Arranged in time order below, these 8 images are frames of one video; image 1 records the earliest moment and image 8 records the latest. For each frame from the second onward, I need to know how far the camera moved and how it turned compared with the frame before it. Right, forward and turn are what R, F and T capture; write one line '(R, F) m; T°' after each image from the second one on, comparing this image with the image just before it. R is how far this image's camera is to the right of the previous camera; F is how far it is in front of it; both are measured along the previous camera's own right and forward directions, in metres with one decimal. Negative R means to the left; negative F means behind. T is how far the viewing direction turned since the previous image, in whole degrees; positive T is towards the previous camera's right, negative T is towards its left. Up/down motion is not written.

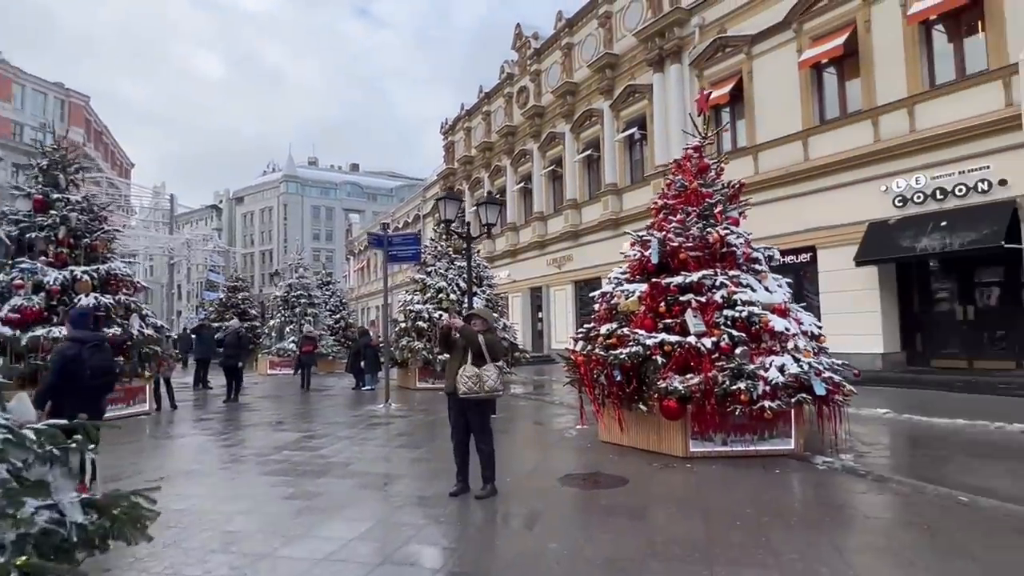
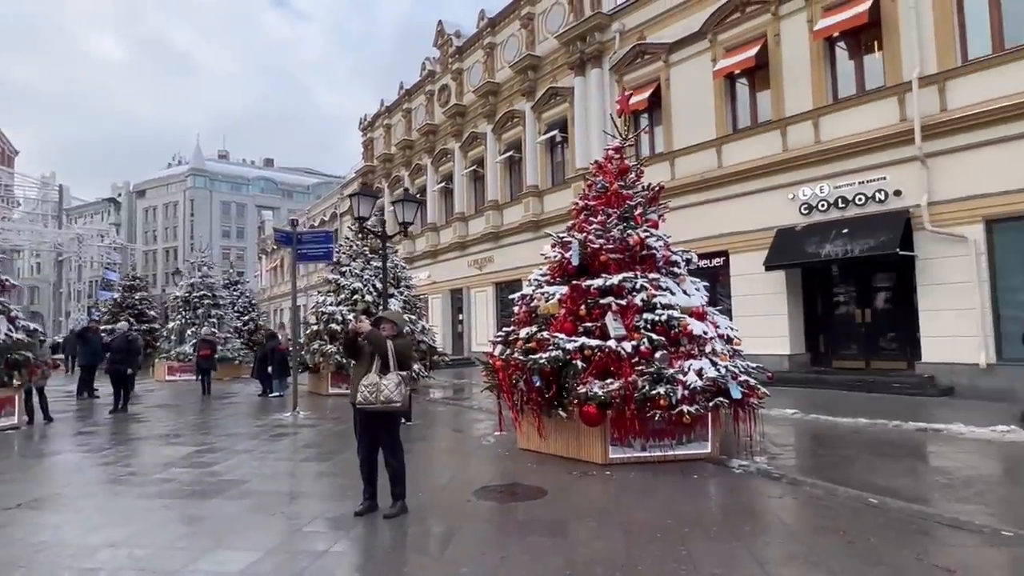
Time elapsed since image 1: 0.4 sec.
(+0.1, +0.3) m; +7°
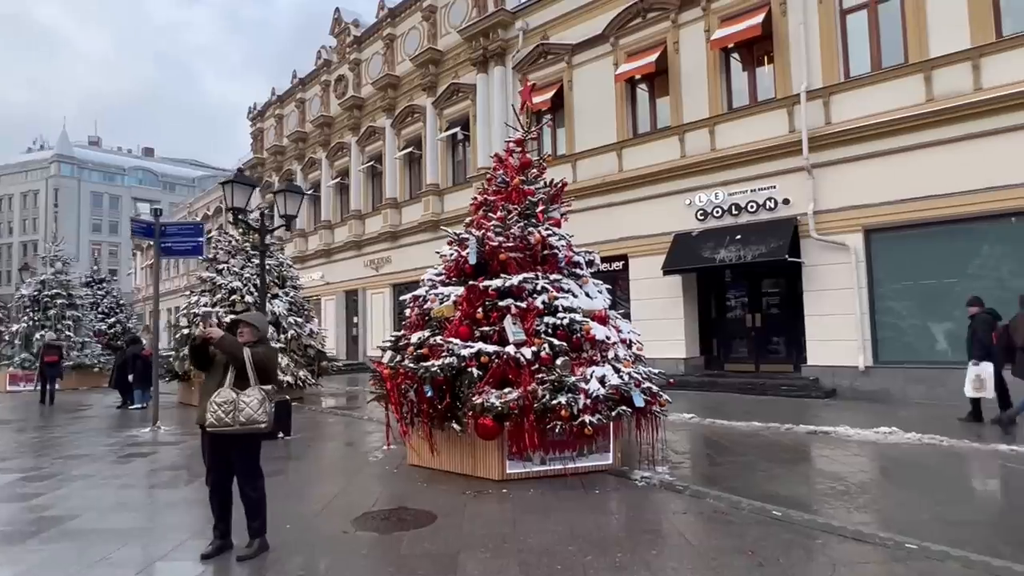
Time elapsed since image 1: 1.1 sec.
(+0.1, +0.6) m; +9°
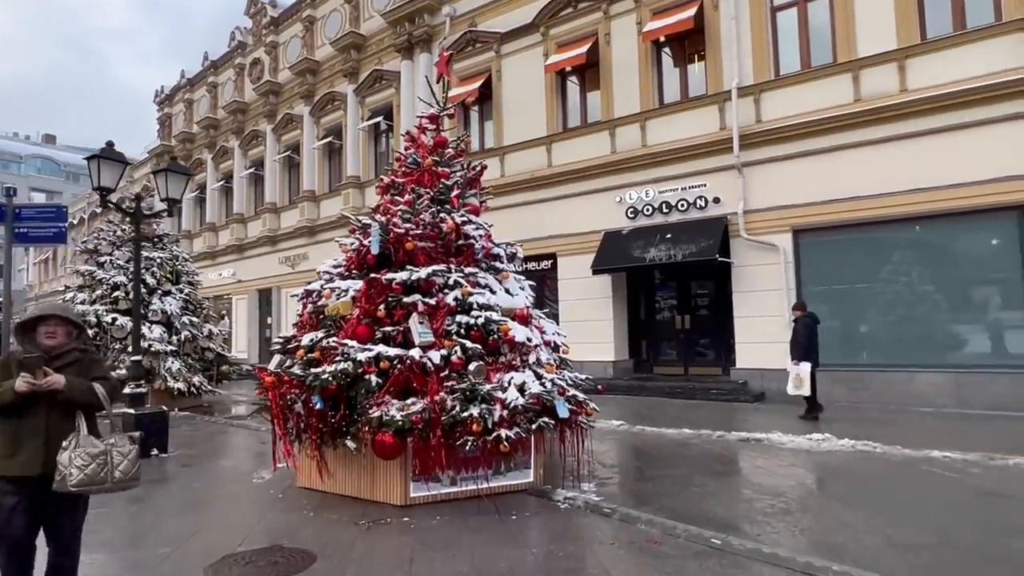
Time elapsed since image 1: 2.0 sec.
(+0.2, +0.8) m; +6°
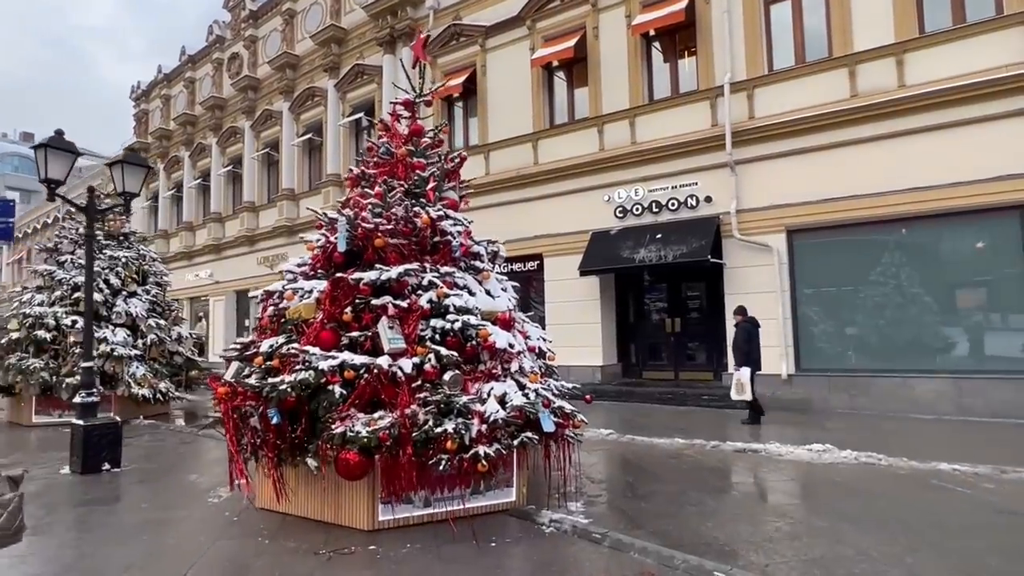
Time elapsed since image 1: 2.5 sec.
(+0.1, +0.5) m; +1°
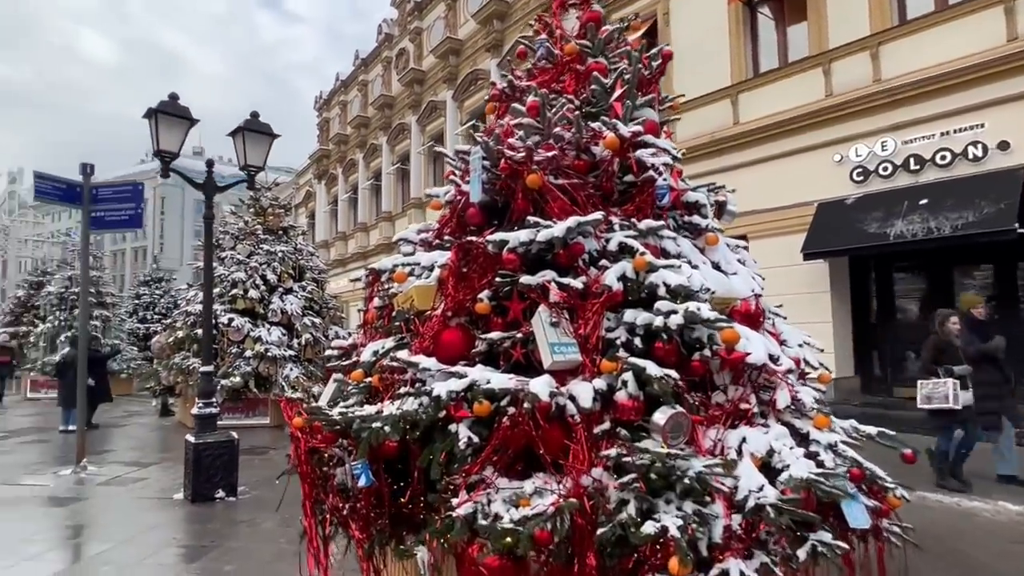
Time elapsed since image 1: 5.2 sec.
(-0.4, +2.1) m; -15°
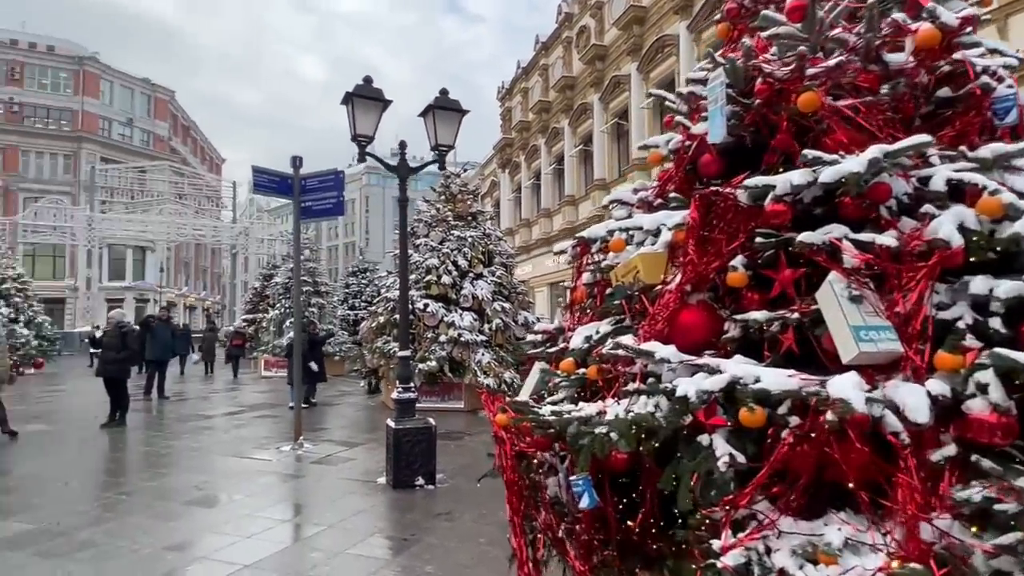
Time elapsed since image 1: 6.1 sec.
(-0.3, +0.6) m; -16°
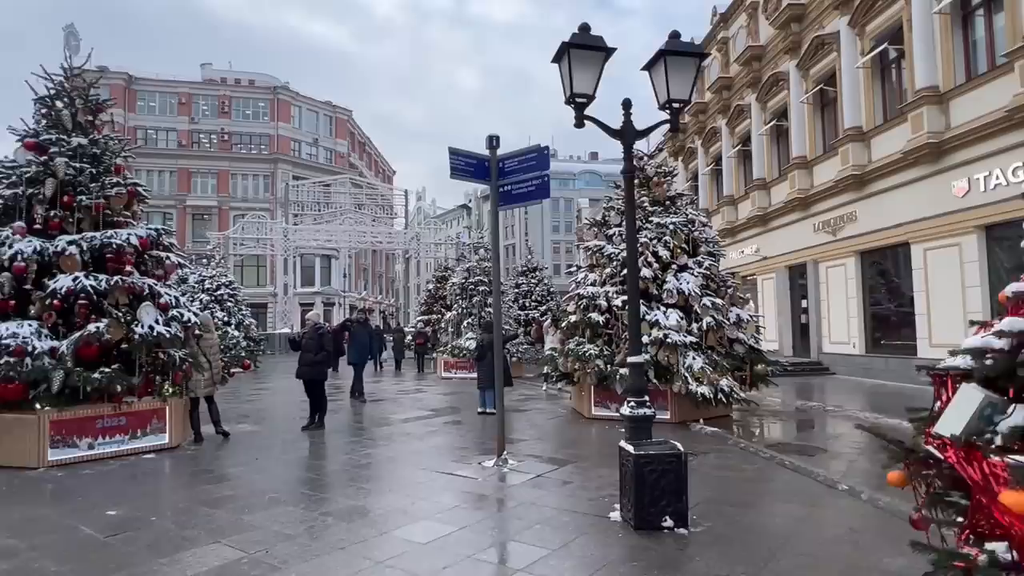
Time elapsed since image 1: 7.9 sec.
(-0.8, +1.1) m; -14°
